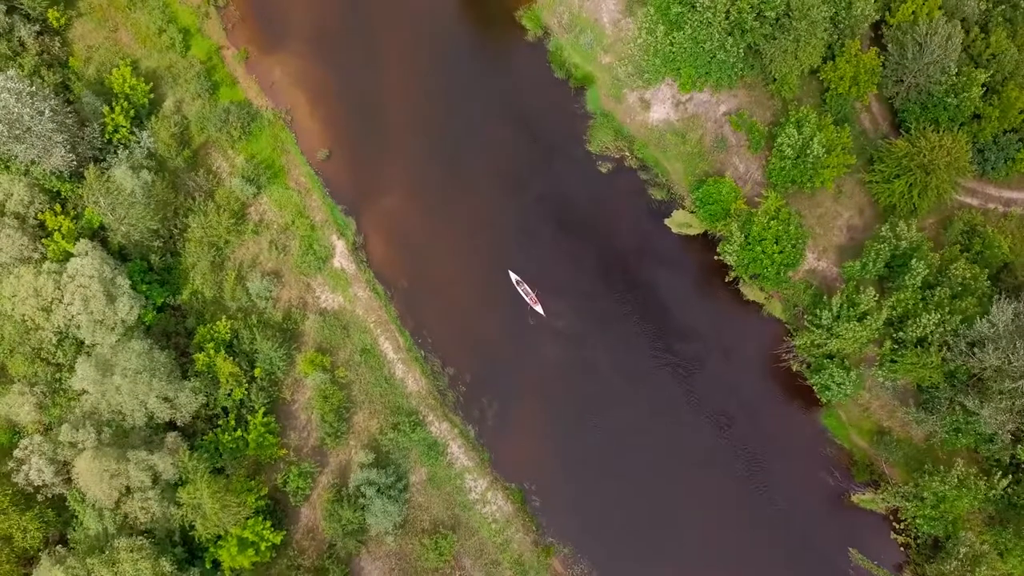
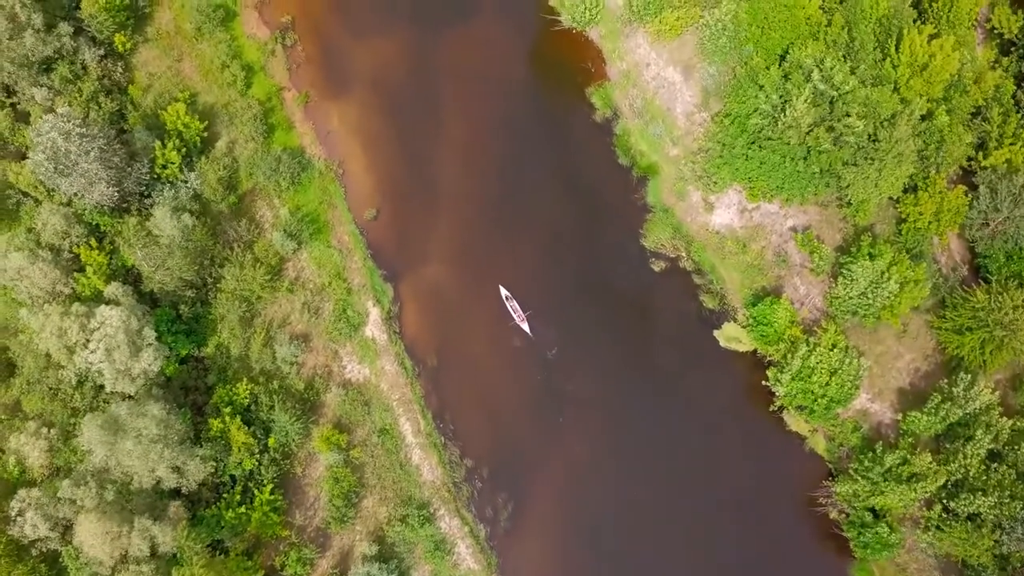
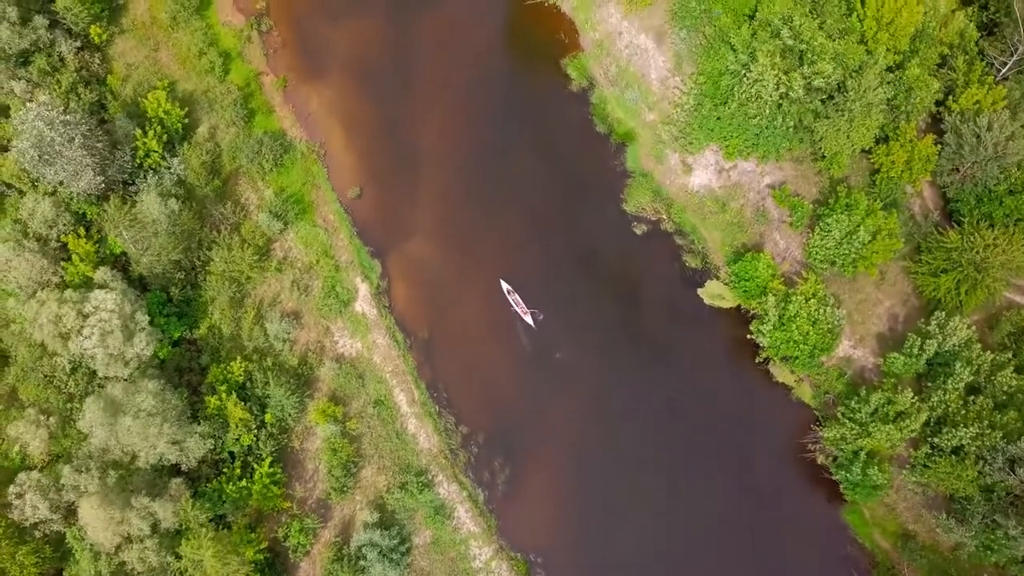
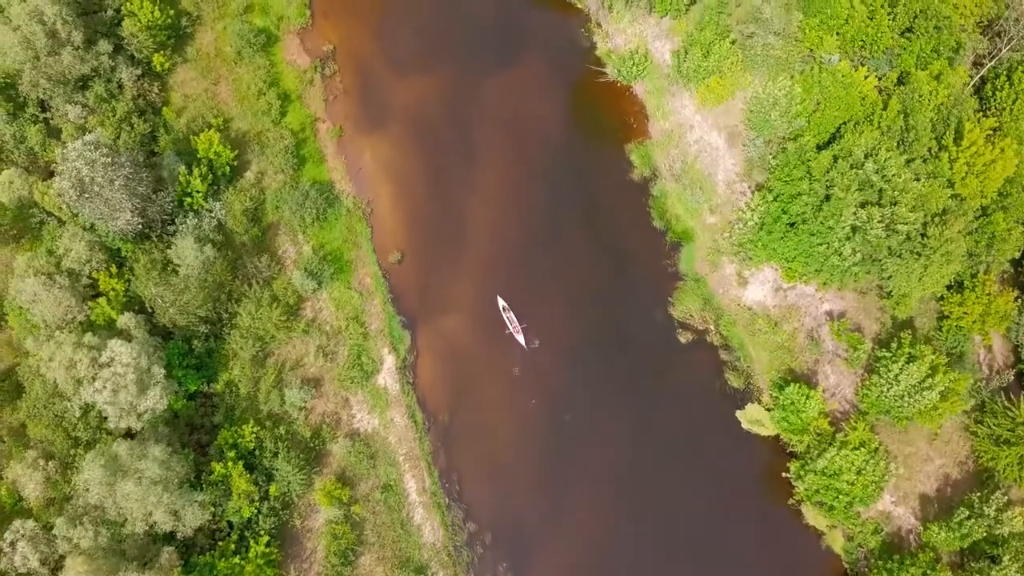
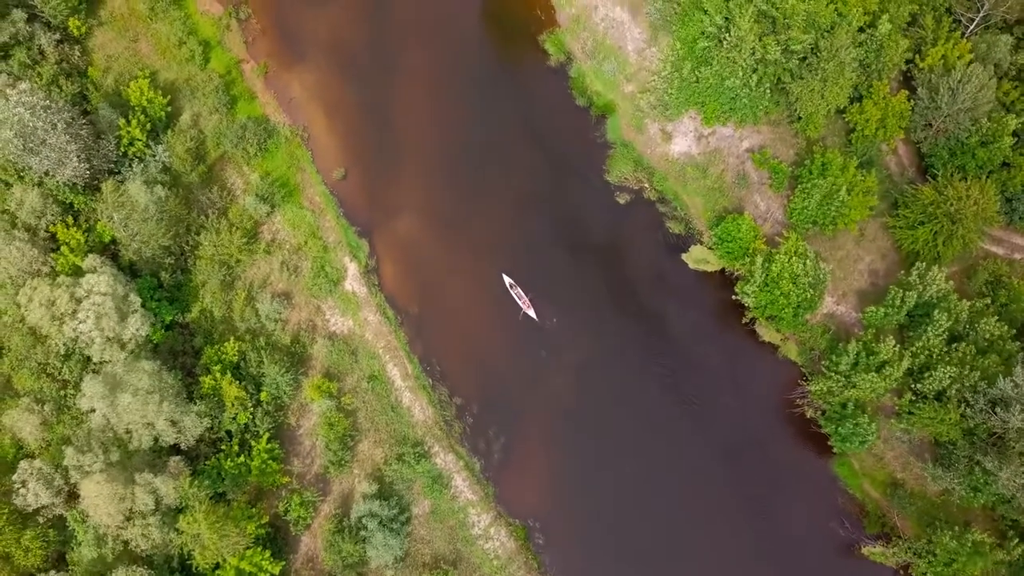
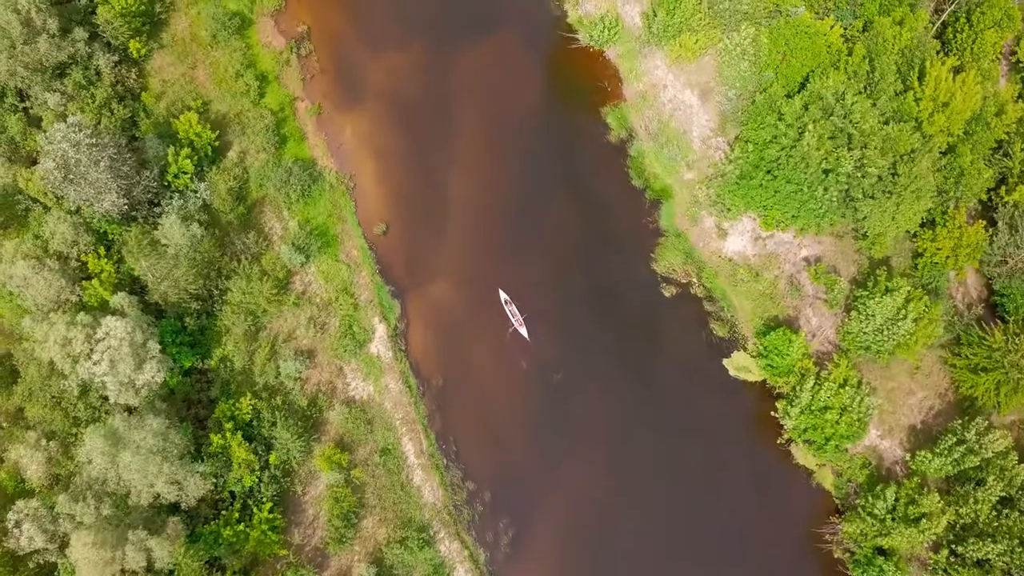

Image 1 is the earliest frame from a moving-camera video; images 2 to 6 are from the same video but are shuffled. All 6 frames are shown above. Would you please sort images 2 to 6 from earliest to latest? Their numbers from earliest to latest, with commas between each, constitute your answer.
5, 3, 2, 6, 4
